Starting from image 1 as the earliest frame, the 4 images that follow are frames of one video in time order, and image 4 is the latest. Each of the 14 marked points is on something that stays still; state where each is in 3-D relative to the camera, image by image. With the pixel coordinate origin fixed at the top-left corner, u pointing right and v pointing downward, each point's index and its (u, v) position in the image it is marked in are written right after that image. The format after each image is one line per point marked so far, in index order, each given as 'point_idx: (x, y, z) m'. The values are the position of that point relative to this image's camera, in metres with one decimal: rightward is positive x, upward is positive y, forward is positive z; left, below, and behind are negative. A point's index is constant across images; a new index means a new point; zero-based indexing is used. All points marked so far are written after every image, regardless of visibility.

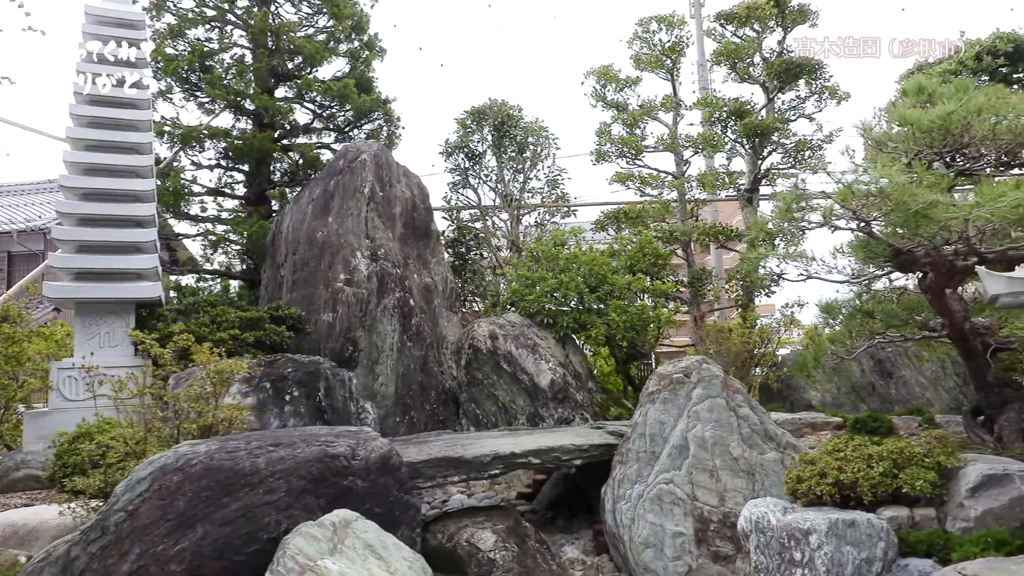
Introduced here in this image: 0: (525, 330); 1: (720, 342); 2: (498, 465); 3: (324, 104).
0: (+0.1, -0.5, +8.6) m
1: (+1.6, -0.6, +8.0) m
2: (-0.1, -1.4, +6.2) m
3: (-2.6, +2.6, +11.1) m
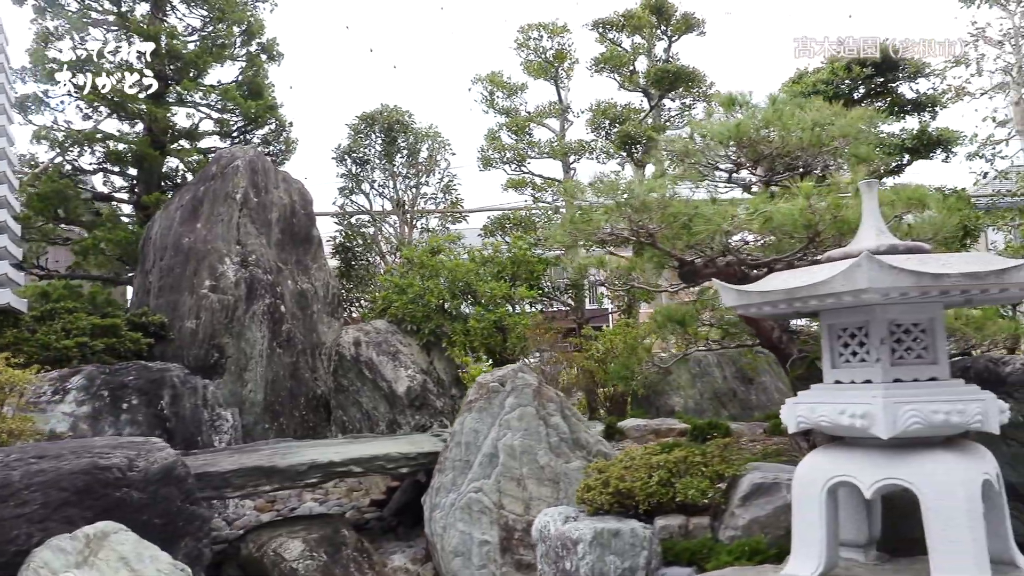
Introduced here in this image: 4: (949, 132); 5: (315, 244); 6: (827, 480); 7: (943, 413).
0: (-1.3, -0.5, +8.6) m
1: (+0.2, -0.6, +8.0) m
2: (-1.5, -1.4, +6.2) m
3: (-4.1, +2.5, +11.0) m
4: (+5.0, +1.8, +9.2) m
5: (-2.5, +0.5, +10.0) m
6: (+1.6, -1.0, +4.0) m
7: (+2.0, -0.6, +3.7) m
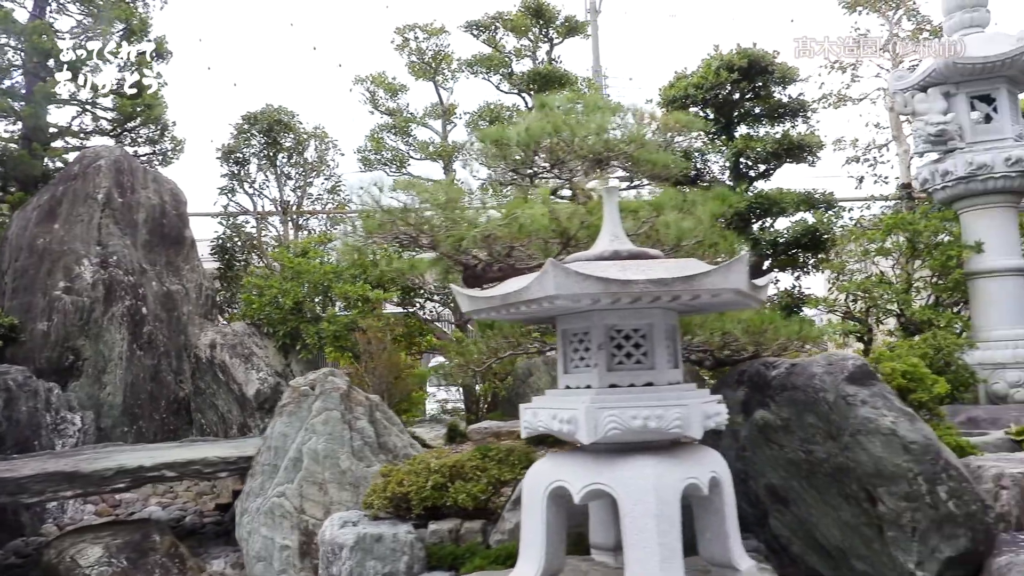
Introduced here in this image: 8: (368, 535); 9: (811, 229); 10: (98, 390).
0: (-2.9, -0.6, +8.6) m
1: (-1.3, -0.6, +8.0) m
2: (-3.0, -1.5, +6.1) m
3: (-5.7, +2.5, +10.9) m
4: (+3.4, +1.8, +9.3) m
5: (-4.0, +0.5, +9.9) m
6: (+0.2, -1.0, +4.0) m
7: (+0.6, -0.6, +3.7) m
8: (-0.9, -1.5, +4.8) m
9: (+3.3, +0.7, +8.8) m
10: (-4.5, -1.1, +8.6) m
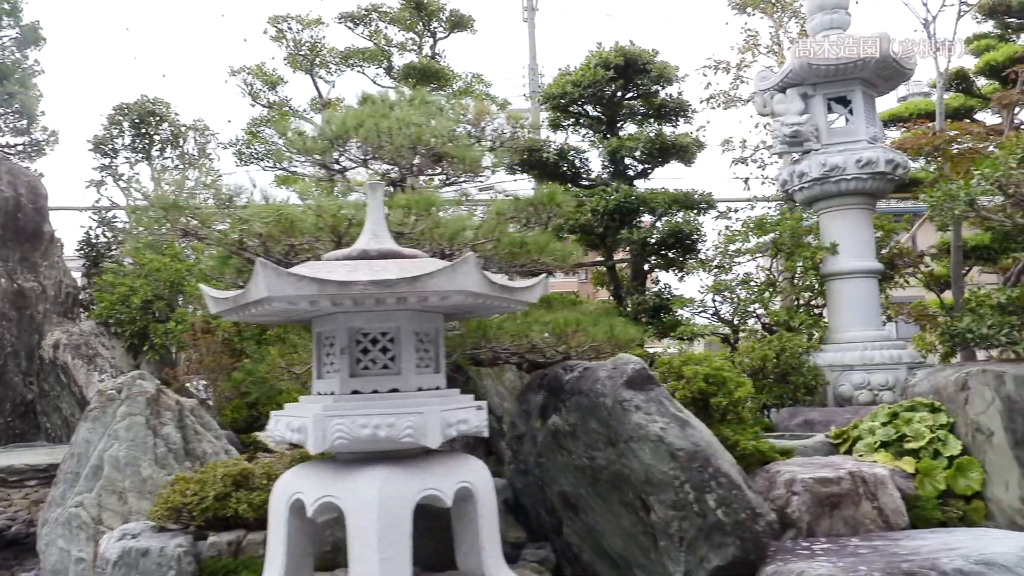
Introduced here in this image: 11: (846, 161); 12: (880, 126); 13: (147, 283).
0: (-4.3, -0.5, +8.2) m
1: (-2.8, -0.6, +7.7) m
2: (-4.3, -1.5, +5.8) m
3: (-7.2, +2.5, +10.4) m
4: (+2.0, +1.8, +9.2) m
5: (-5.6, +0.6, +9.5) m
6: (-1.1, -1.0, +3.8) m
7: (-0.6, -0.6, +3.5) m
8: (-2.1, -1.5, +4.5) m
9: (+1.8, +0.7, +8.8) m
10: (-5.9, -1.1, +8.1) m
11: (+3.2, +1.2, +7.5) m
12: (+3.7, +1.6, +8.0) m
13: (-3.8, +0.1, +8.6) m
